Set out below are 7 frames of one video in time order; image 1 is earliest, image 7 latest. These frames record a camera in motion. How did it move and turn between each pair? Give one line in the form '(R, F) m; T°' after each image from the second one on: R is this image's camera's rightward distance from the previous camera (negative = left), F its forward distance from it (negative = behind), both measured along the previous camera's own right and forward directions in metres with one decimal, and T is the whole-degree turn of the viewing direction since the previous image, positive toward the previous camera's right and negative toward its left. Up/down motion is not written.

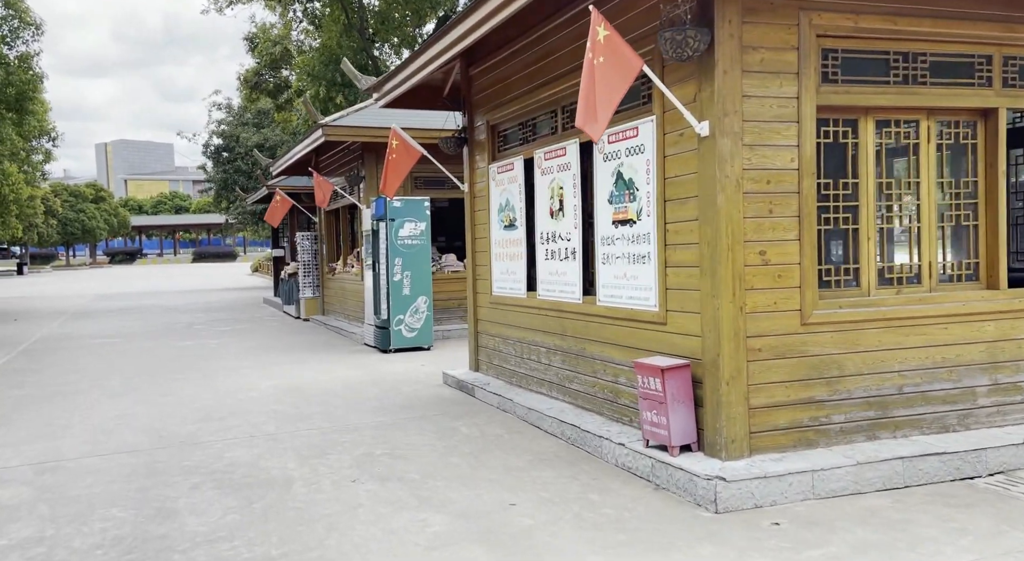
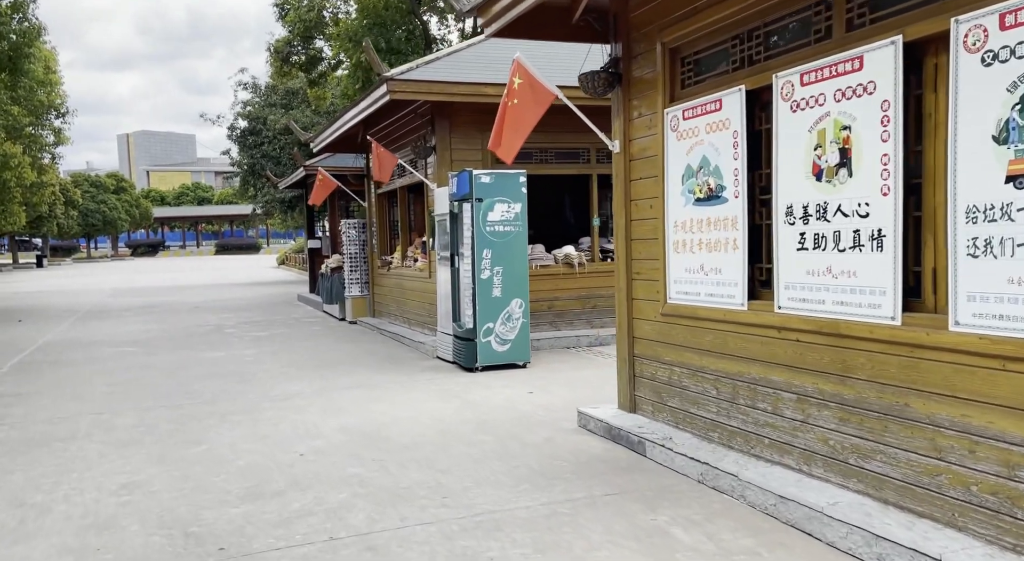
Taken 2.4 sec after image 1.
(-1.0, +2.6) m; -1°
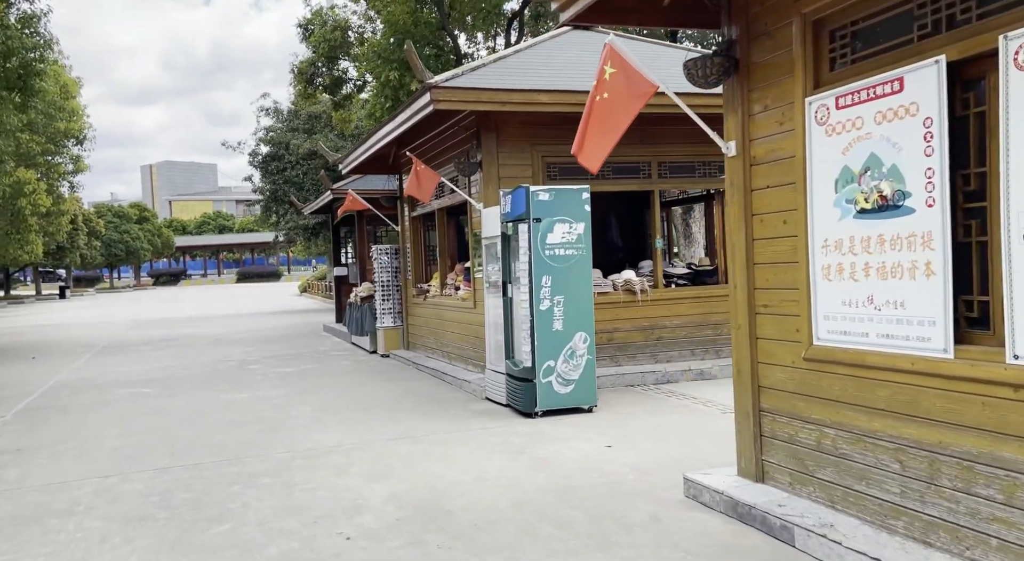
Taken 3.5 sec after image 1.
(-0.4, +1.2) m; -1°
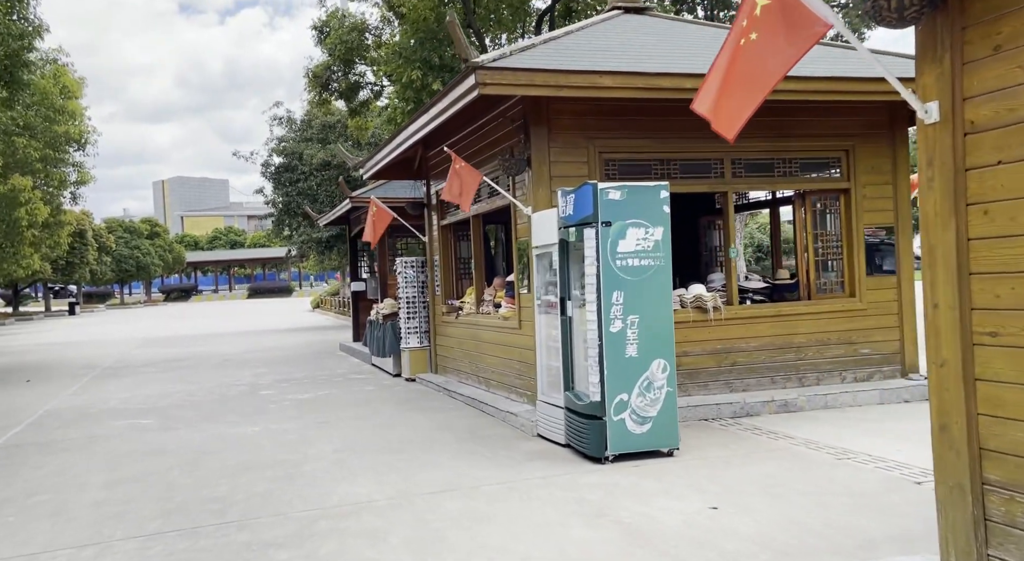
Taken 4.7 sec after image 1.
(-0.4, +1.4) m; -1°
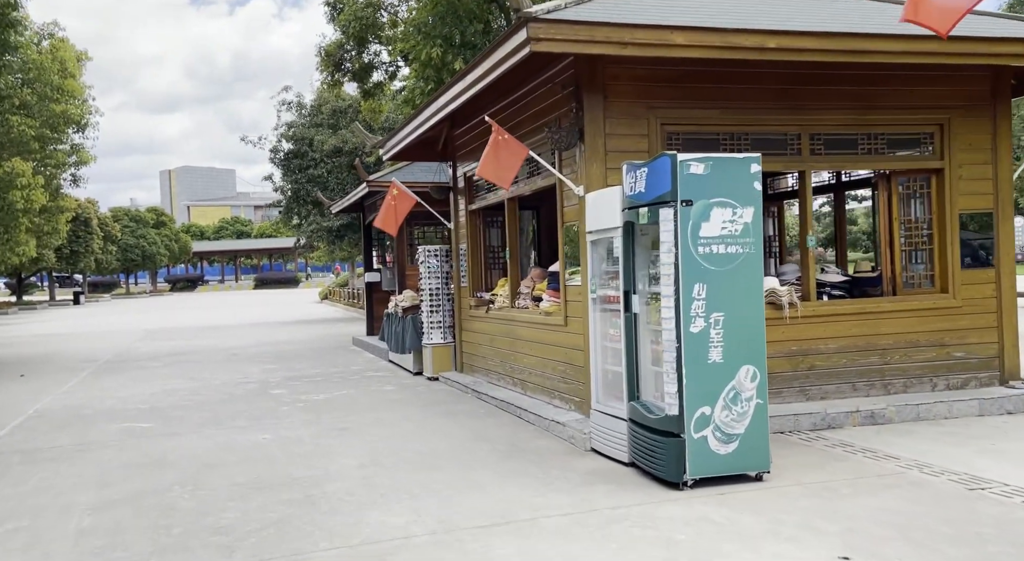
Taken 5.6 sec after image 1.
(-0.3, +1.1) m; 0°
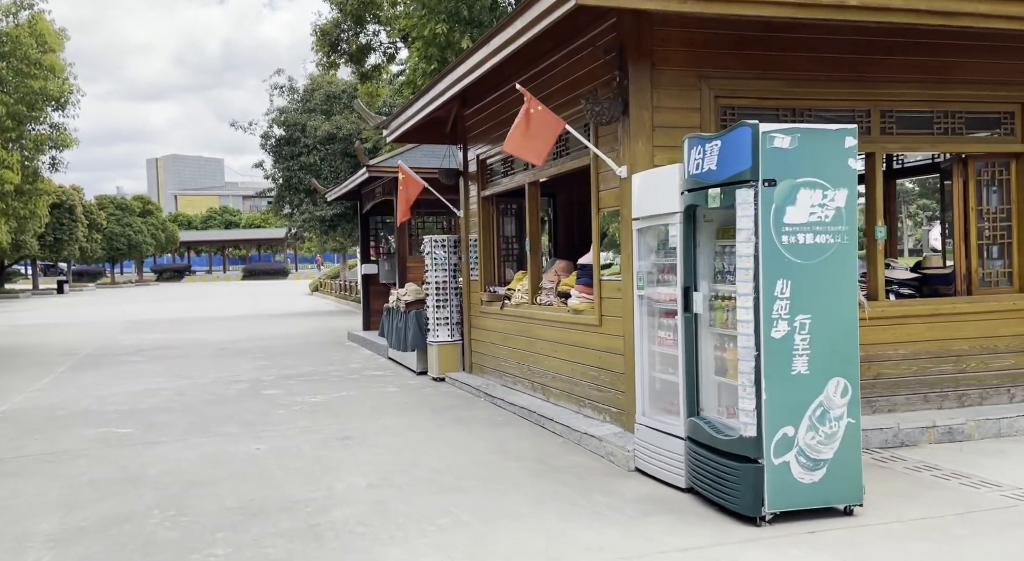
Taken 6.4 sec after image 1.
(-0.3, +0.9) m; +1°
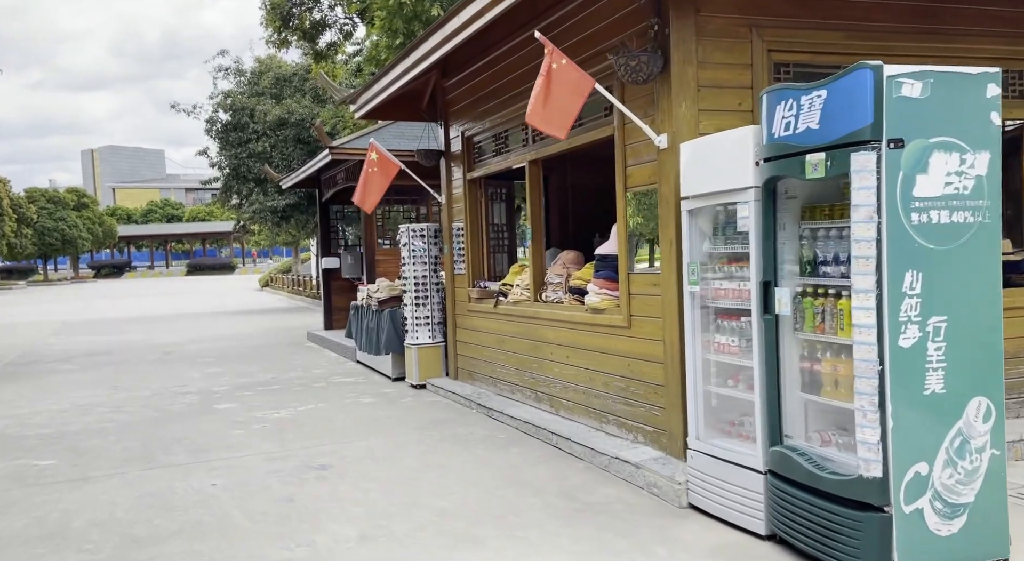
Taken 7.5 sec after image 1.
(-0.4, +1.2) m; +3°
